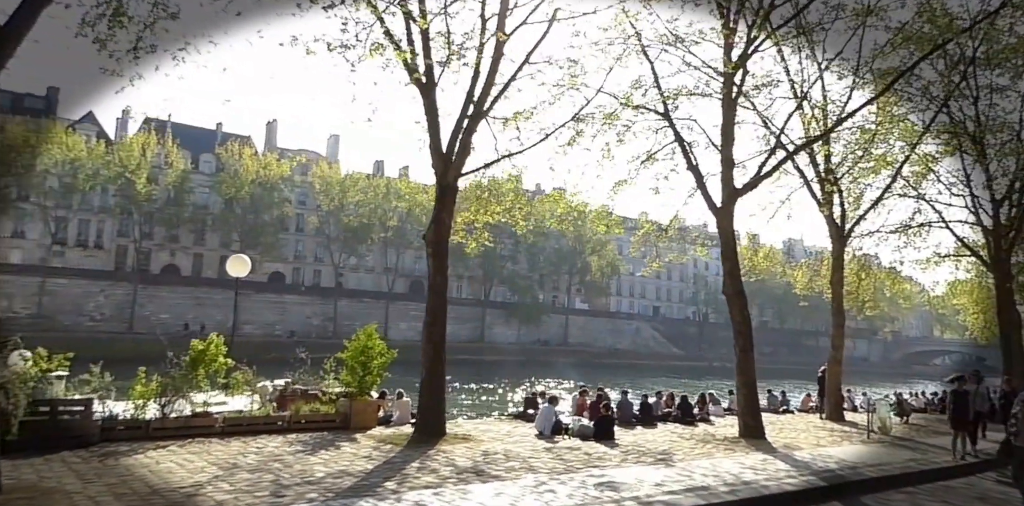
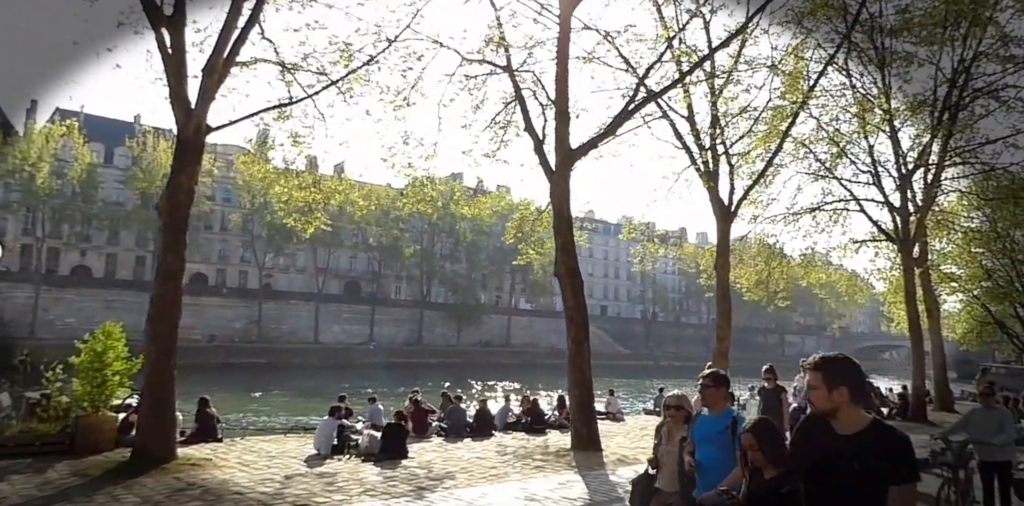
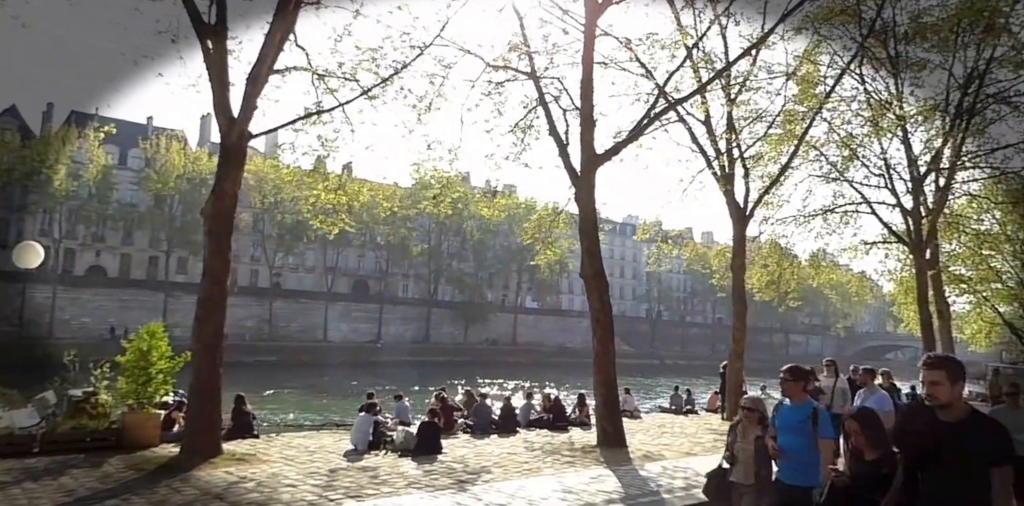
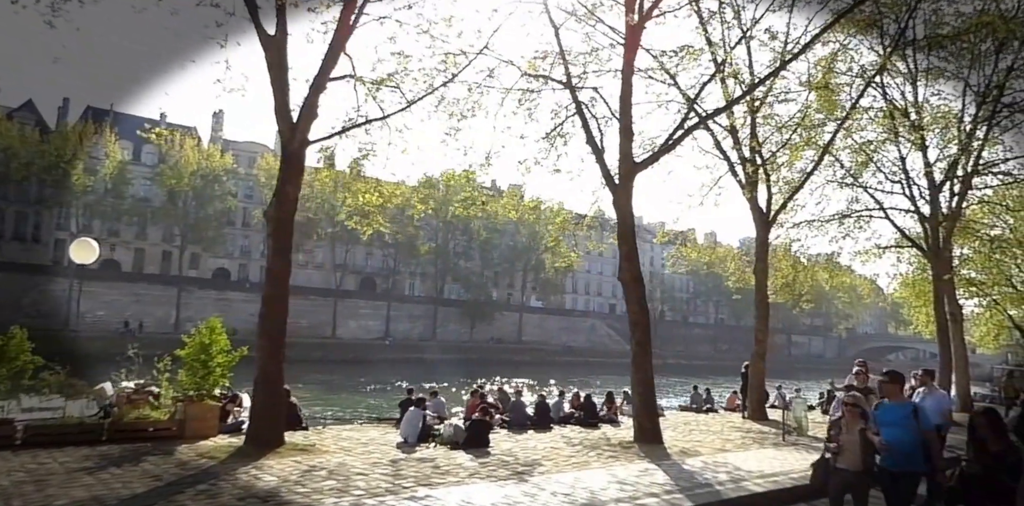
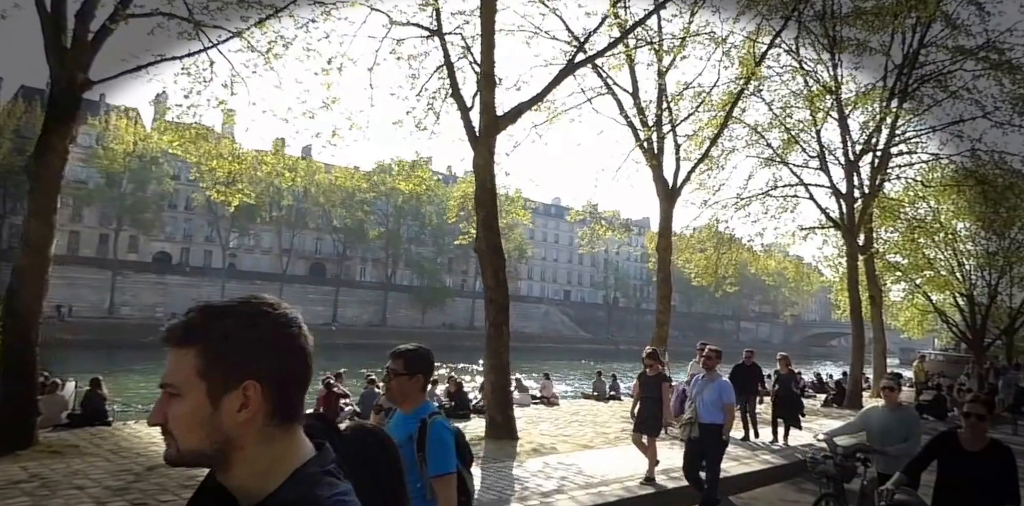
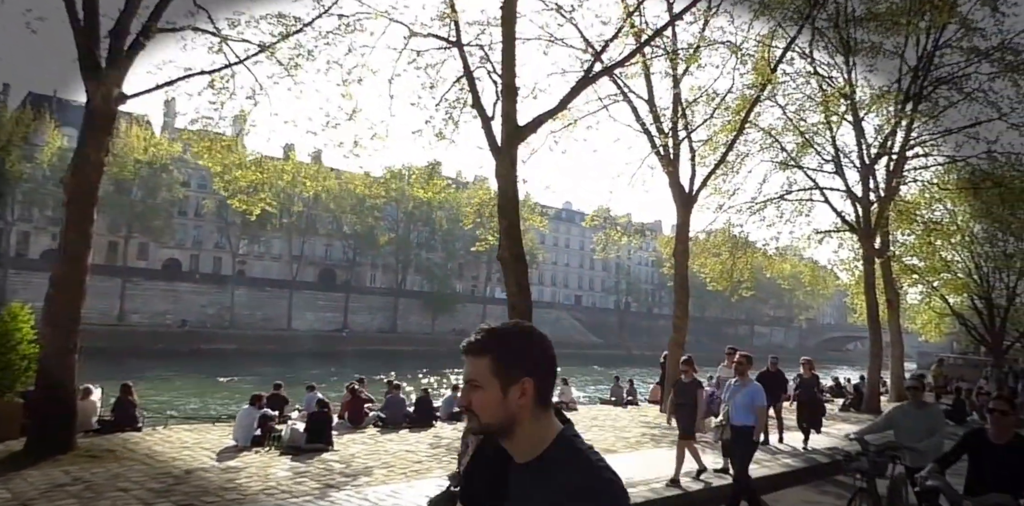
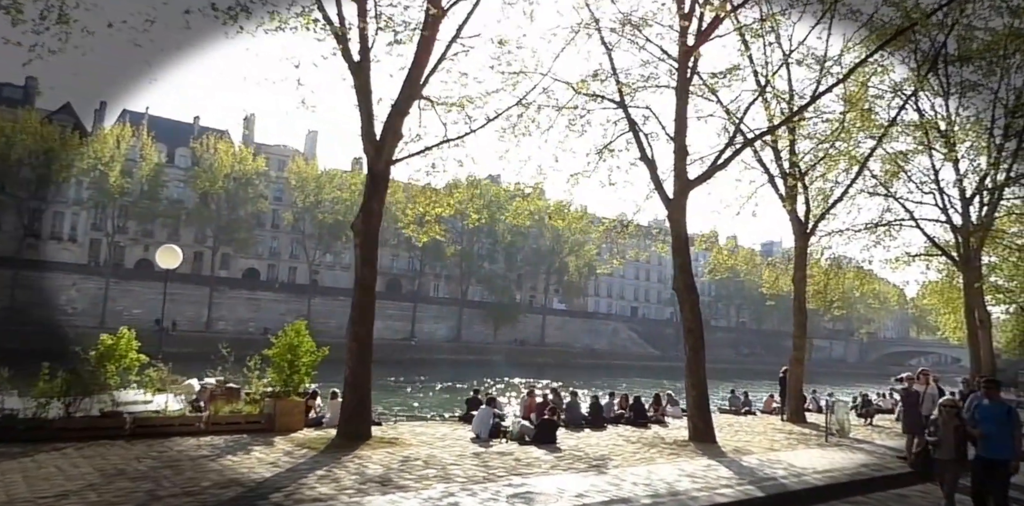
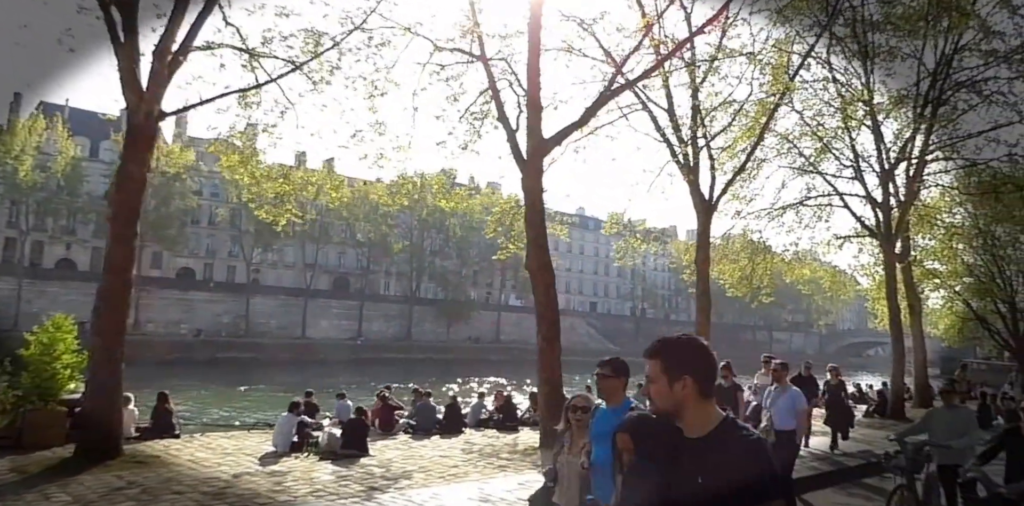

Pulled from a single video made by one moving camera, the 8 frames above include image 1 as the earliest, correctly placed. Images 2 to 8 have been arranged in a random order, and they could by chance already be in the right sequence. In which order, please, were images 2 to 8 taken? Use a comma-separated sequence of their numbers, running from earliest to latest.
7, 4, 3, 2, 8, 6, 5
